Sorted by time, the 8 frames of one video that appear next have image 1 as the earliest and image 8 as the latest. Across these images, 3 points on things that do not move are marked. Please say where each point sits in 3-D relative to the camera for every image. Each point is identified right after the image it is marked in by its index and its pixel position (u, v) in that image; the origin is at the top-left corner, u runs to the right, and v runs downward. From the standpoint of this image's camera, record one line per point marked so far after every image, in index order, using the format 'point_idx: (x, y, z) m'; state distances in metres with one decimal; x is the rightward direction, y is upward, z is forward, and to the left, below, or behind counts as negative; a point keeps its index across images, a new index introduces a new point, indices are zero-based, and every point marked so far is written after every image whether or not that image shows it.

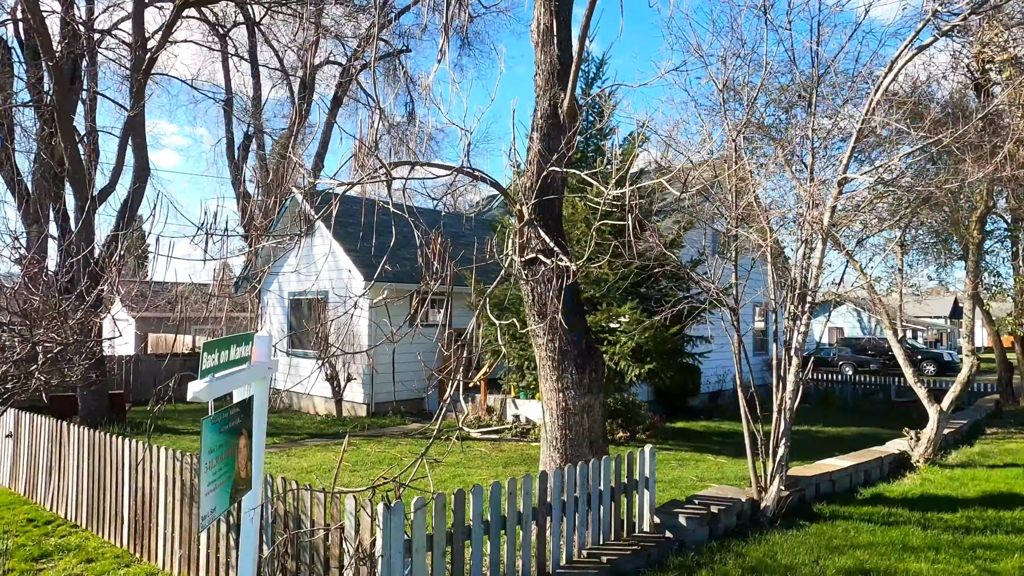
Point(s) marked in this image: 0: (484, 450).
0: (-0.4, -2.5, +10.3) m
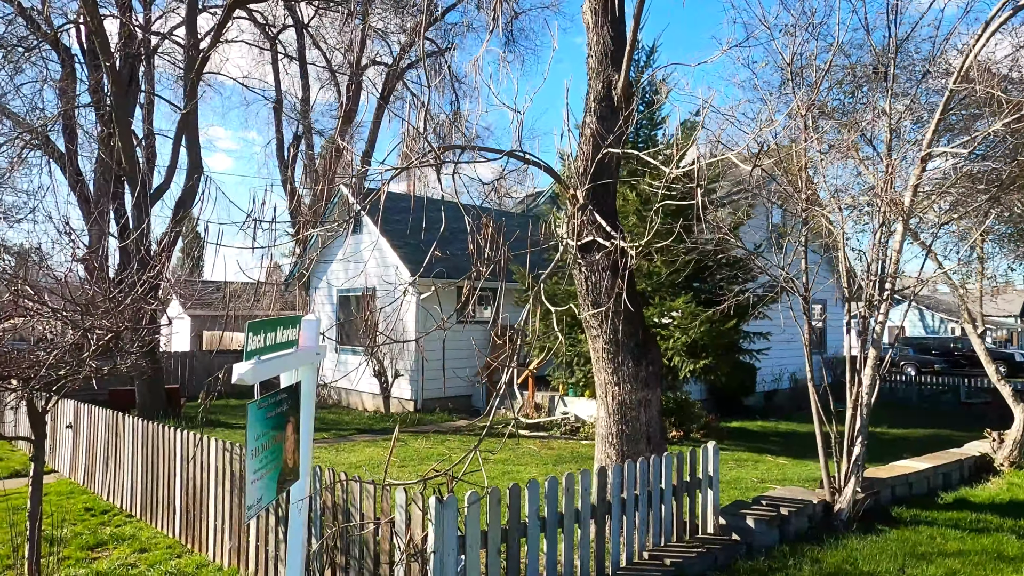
0: (+0.3, -2.4, +10.1) m
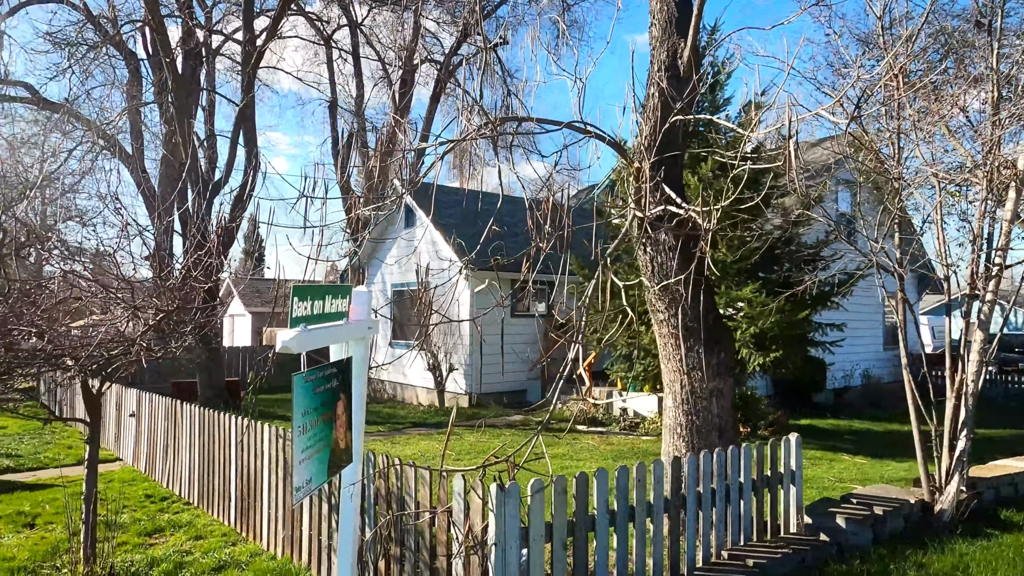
0: (+1.2, -2.3, +9.8) m
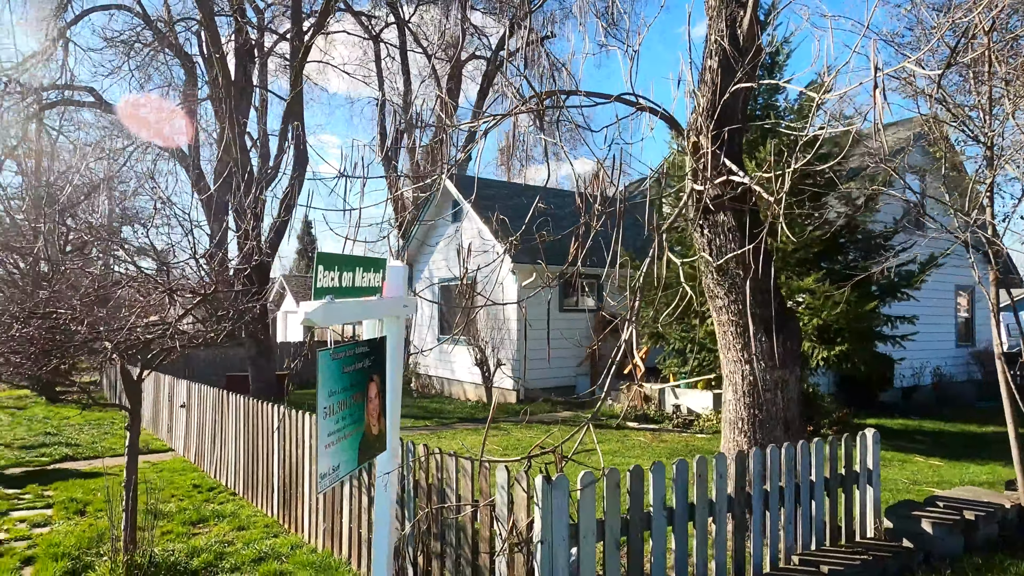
0: (+1.9, -2.1, +9.4) m
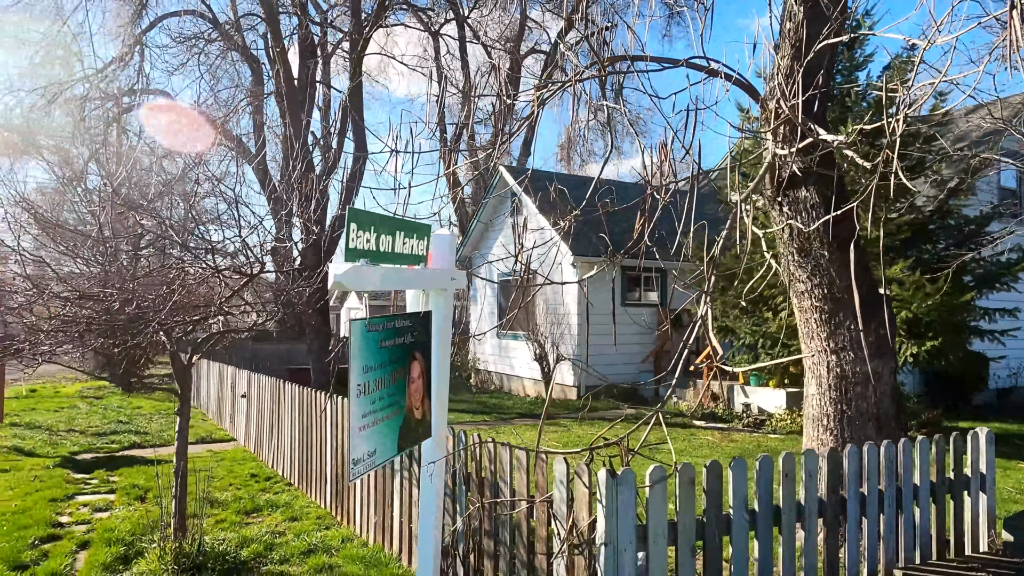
0: (+2.7, -2.0, +8.9) m
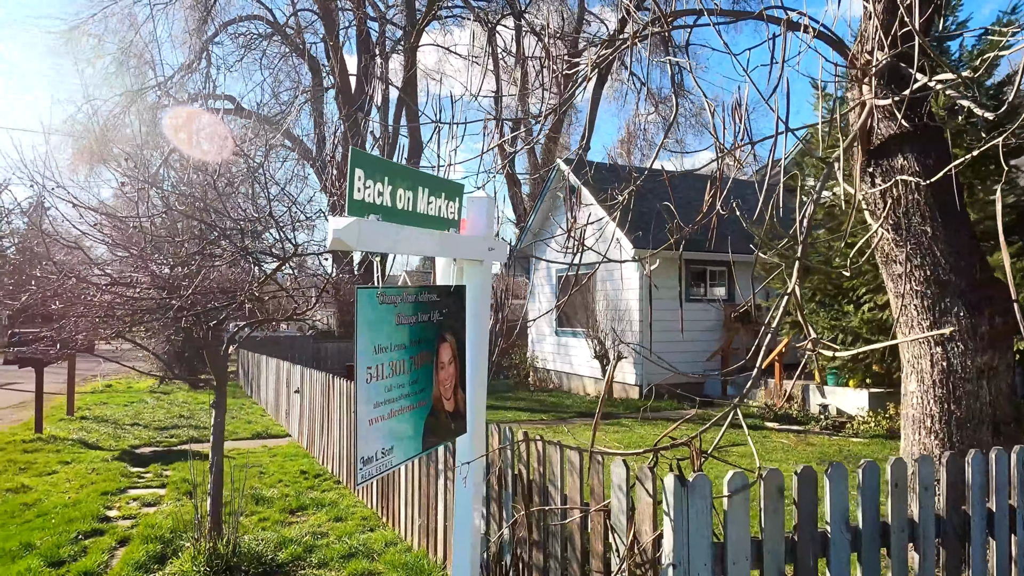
0: (+3.4, -1.9, +8.2) m
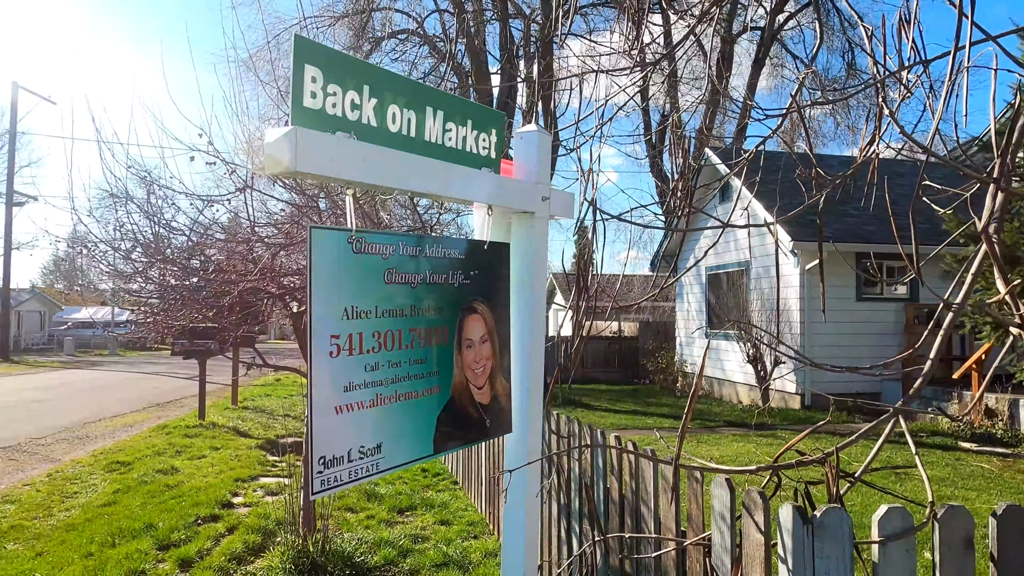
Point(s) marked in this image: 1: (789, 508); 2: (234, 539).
0: (+4.9, -1.8, +6.7) m
1: (+0.6, -0.5, +1.5) m
2: (-1.7, -1.5, +4.0) m
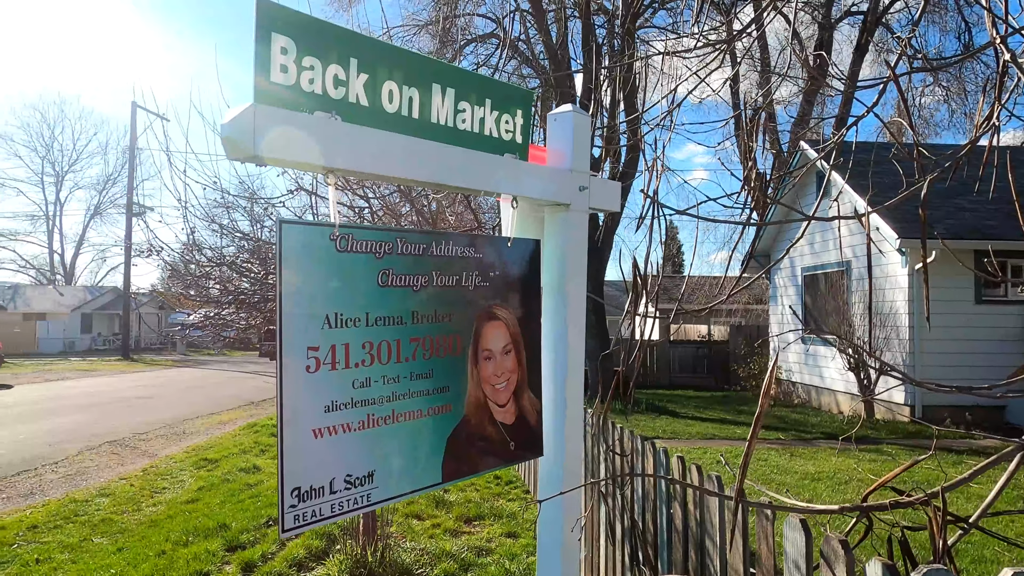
0: (+5.6, -1.8, +5.8) m
1: (+0.7, -0.5, +1.2) m
2: (-1.3, -1.5, +4.0) m
